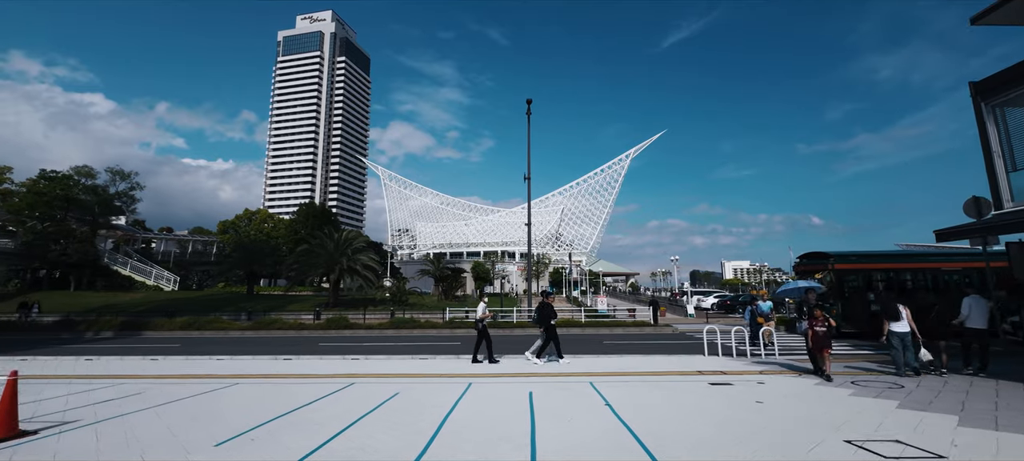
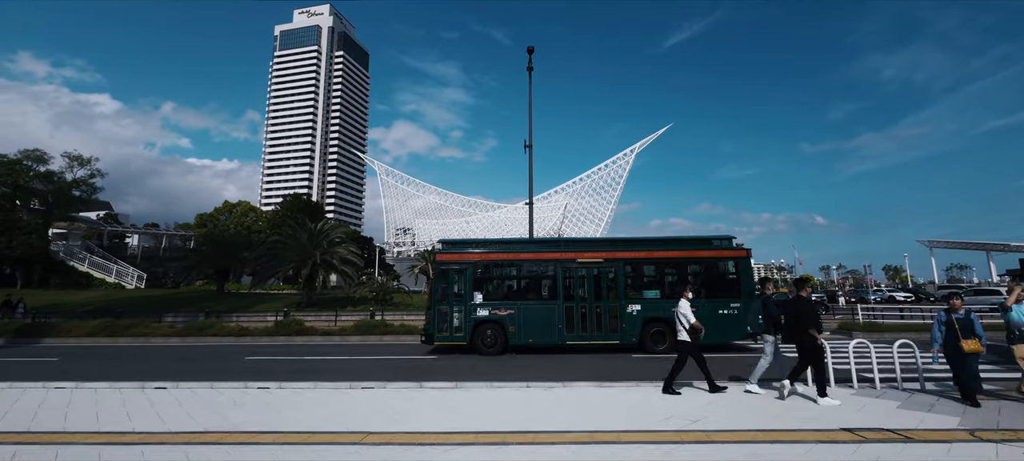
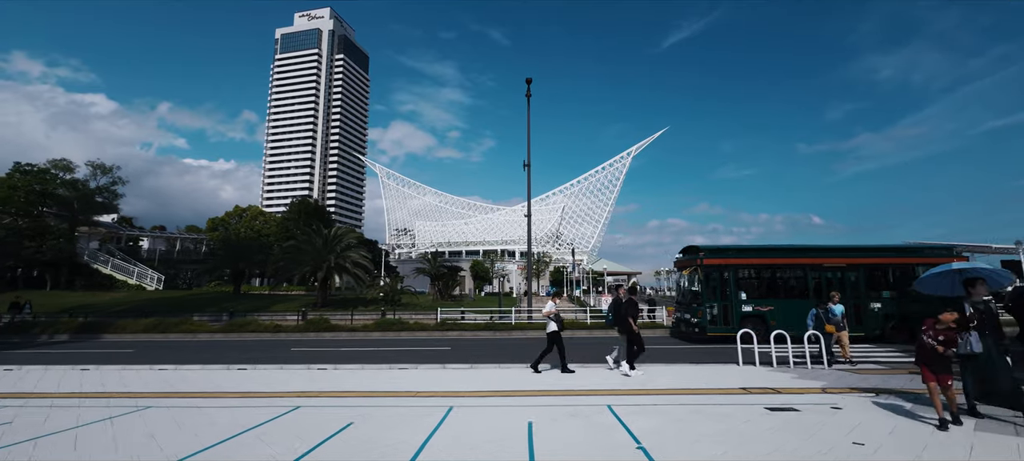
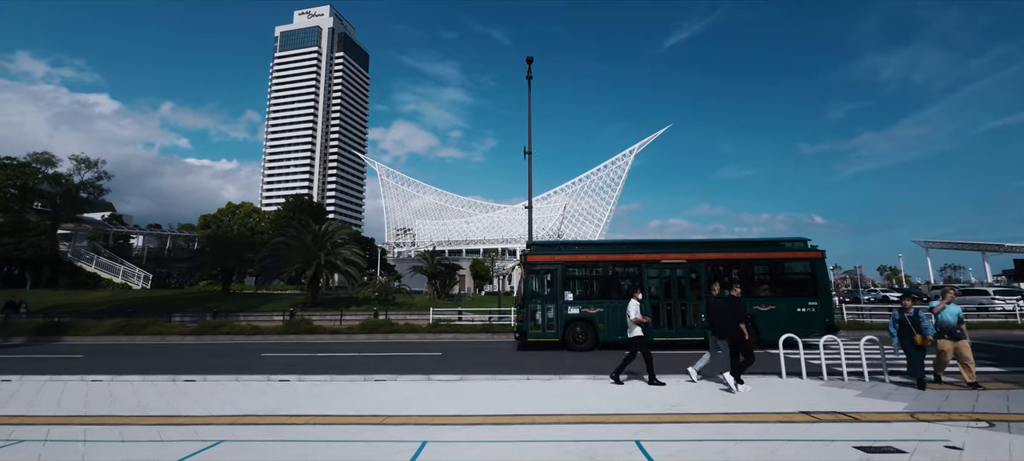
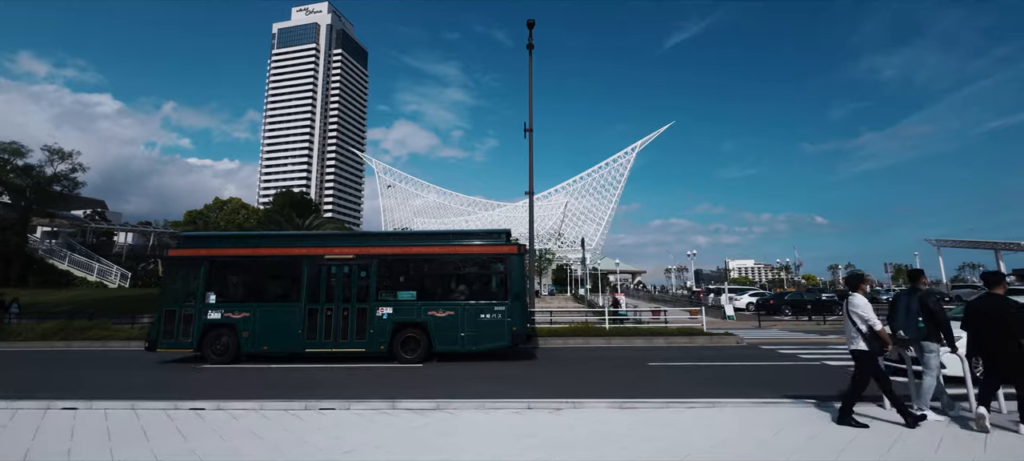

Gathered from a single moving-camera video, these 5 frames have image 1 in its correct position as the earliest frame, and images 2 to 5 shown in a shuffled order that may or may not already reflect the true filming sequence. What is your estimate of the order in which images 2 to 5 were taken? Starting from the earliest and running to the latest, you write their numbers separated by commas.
3, 4, 2, 5
